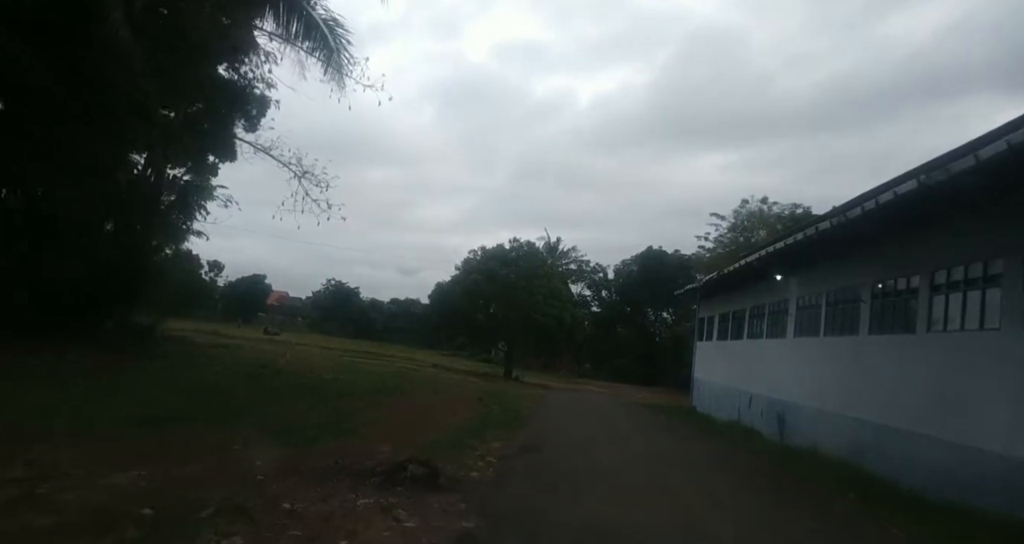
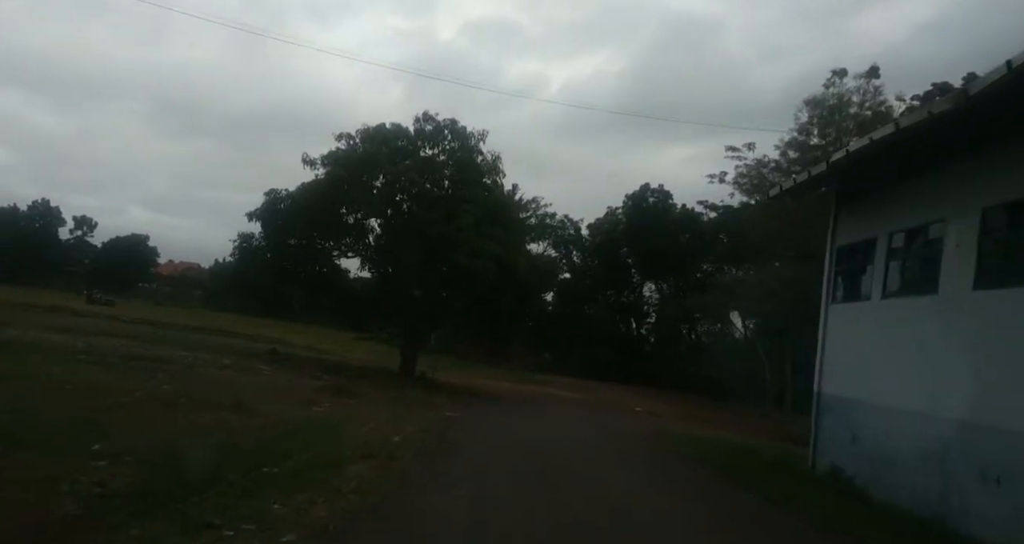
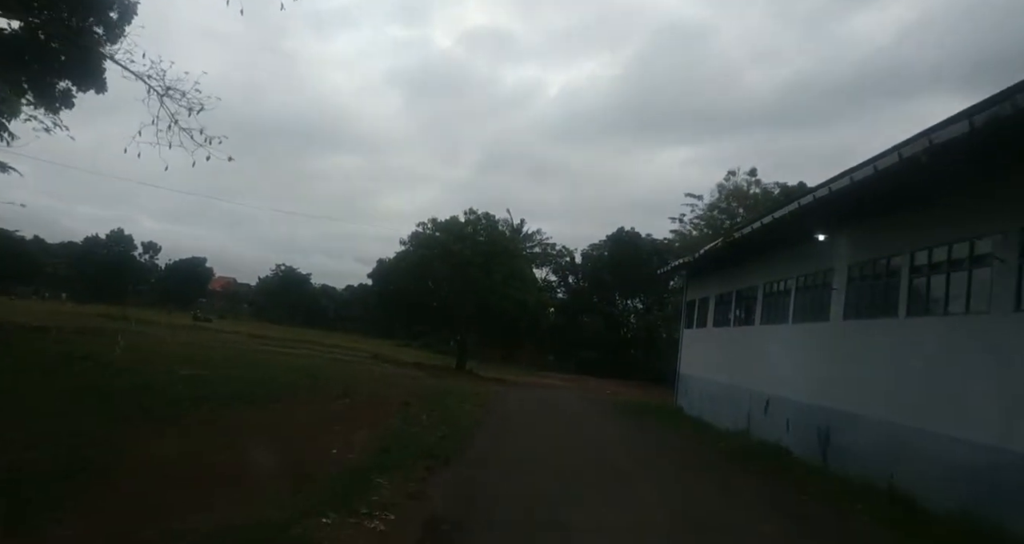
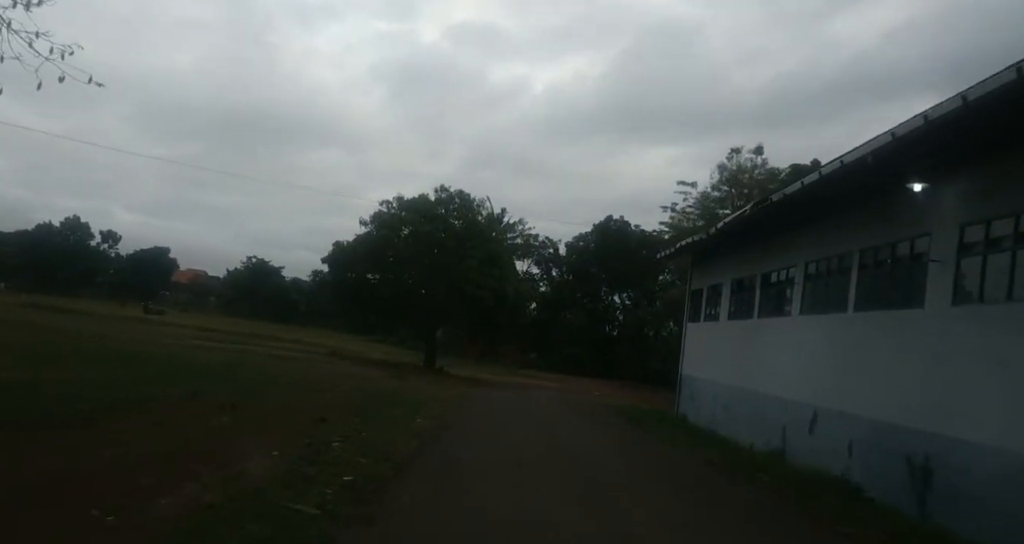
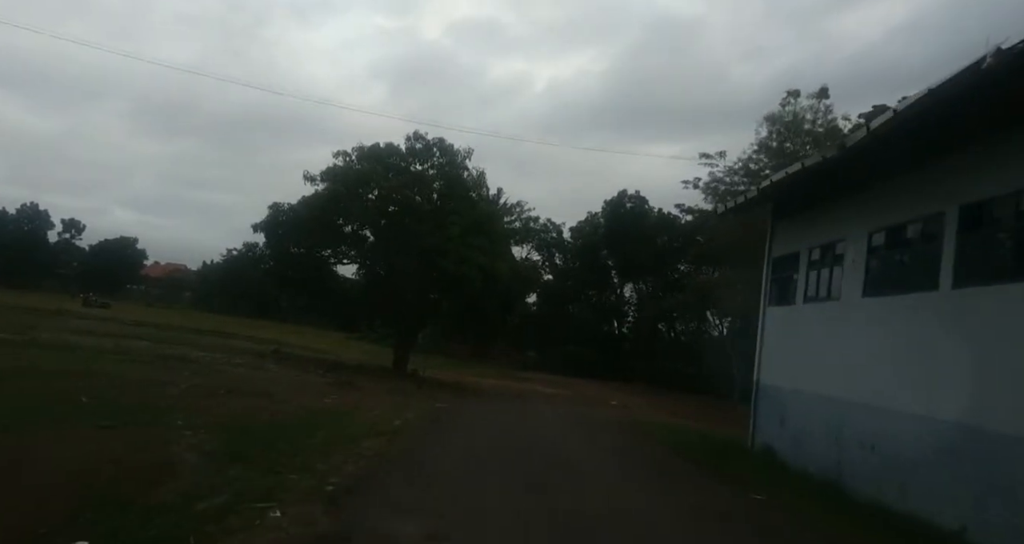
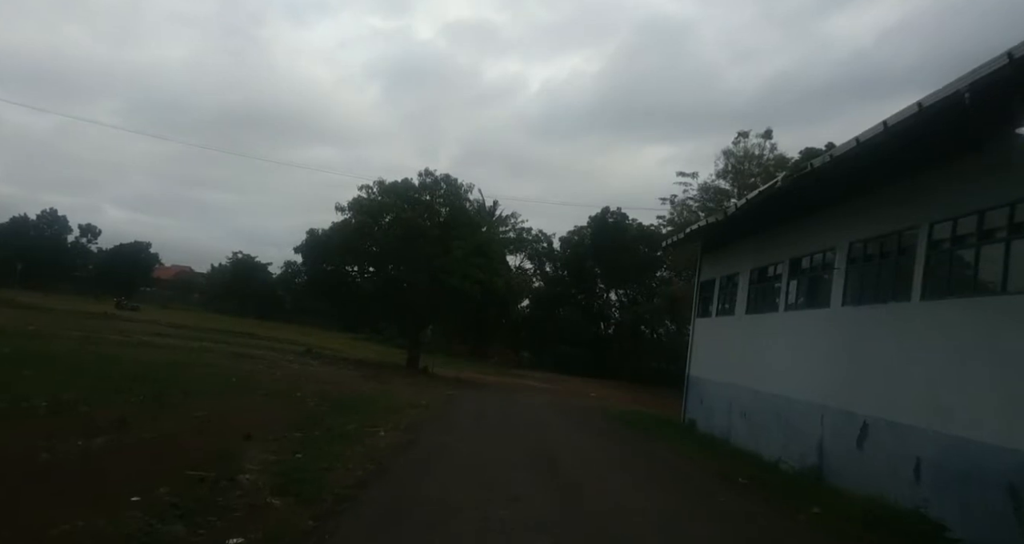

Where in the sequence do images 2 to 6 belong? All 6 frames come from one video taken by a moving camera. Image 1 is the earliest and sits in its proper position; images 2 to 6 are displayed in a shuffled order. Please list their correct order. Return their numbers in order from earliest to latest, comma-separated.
3, 4, 6, 5, 2
